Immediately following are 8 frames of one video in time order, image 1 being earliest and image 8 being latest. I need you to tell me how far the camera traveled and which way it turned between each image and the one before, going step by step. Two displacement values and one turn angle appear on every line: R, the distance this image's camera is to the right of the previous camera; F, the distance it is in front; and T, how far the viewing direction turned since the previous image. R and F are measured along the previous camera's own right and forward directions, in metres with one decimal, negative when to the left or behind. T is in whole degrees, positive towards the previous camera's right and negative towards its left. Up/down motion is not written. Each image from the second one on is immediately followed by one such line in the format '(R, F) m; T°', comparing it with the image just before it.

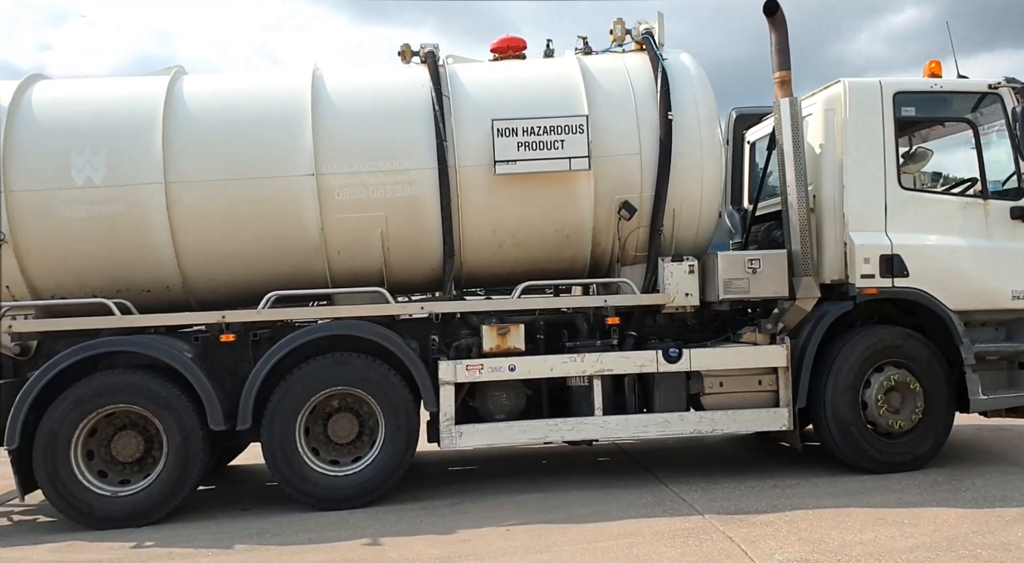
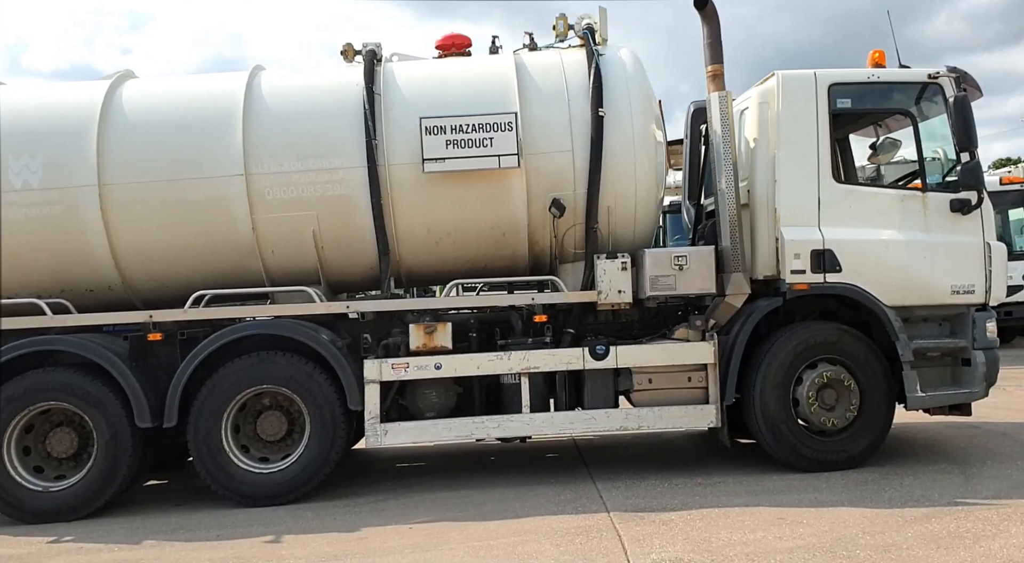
(+0.8, 0.0) m; -3°
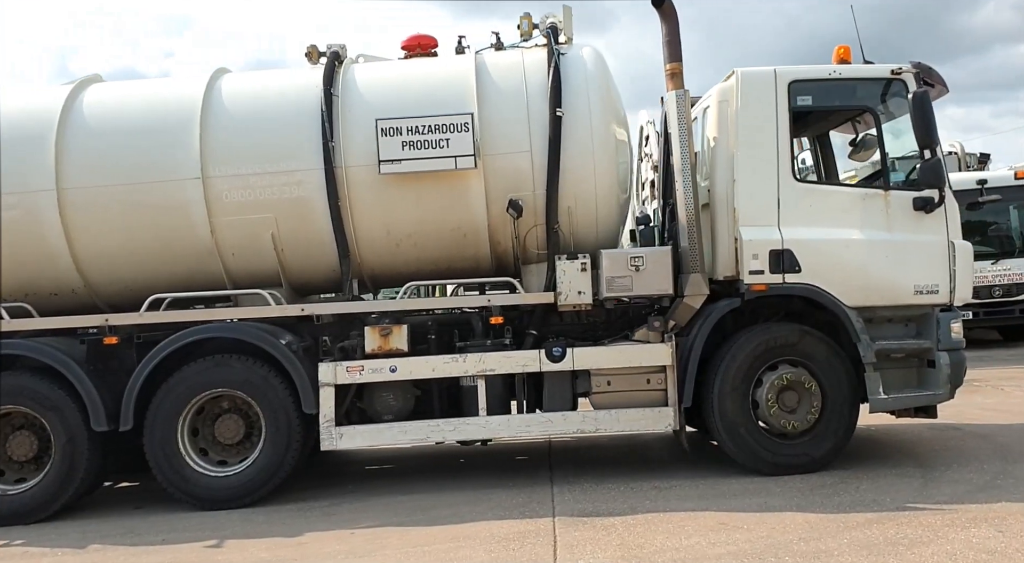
(+0.4, +0.1) m; -1°
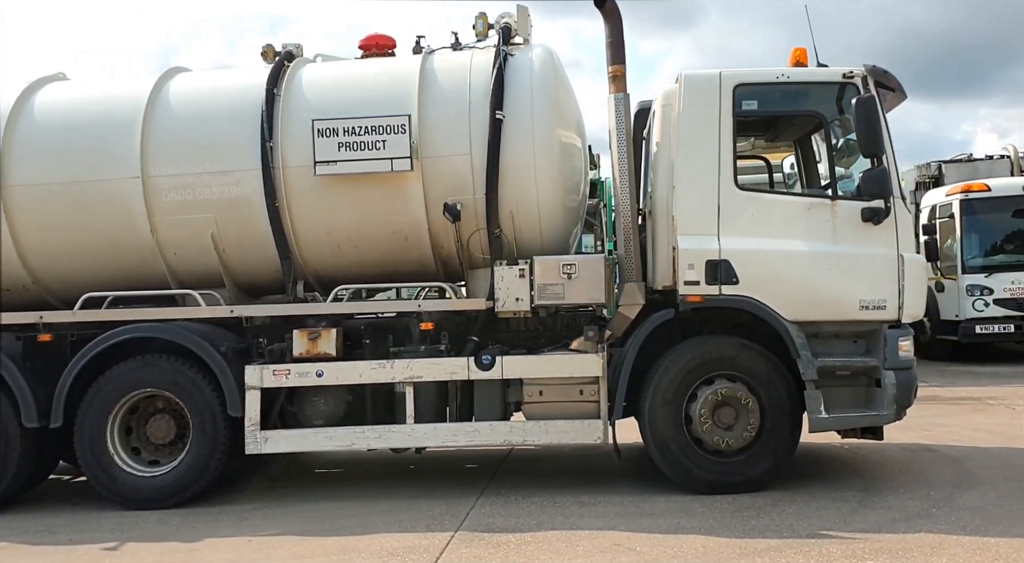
(+0.8, +0.2) m; -4°
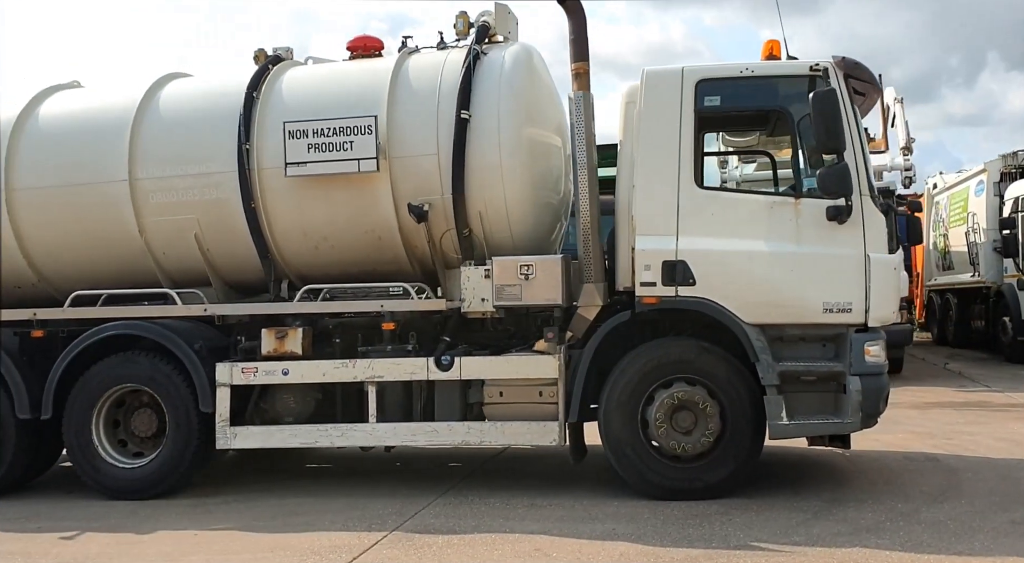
(+0.9, +0.1) m; -6°
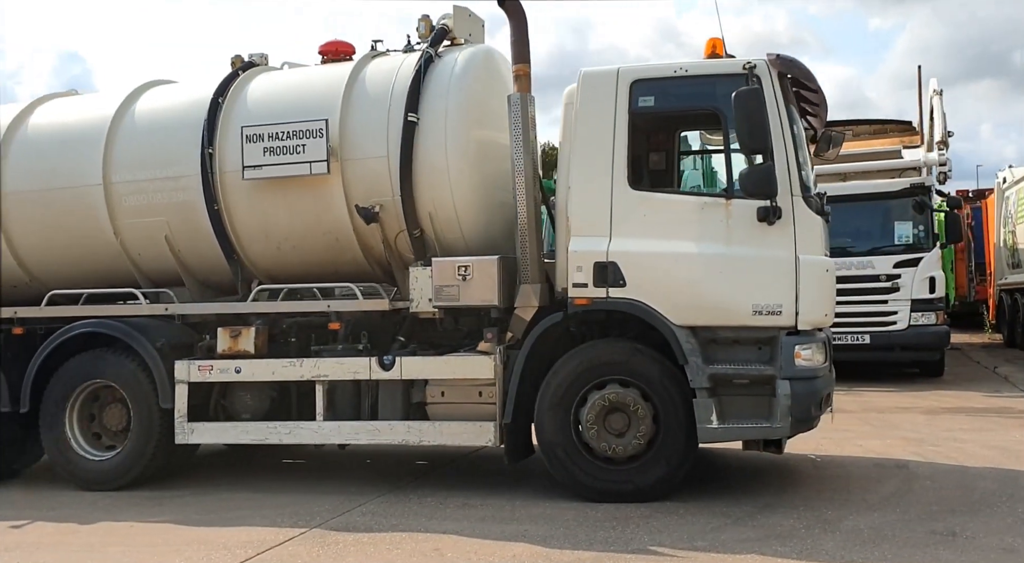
(+0.9, 0.0) m; -5°
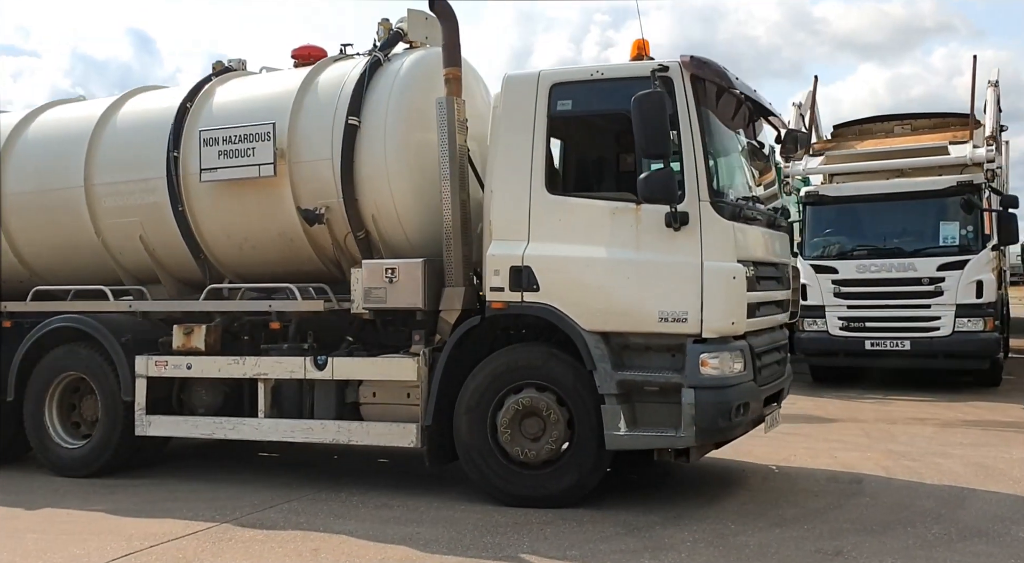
(+1.1, 0.0) m; -6°
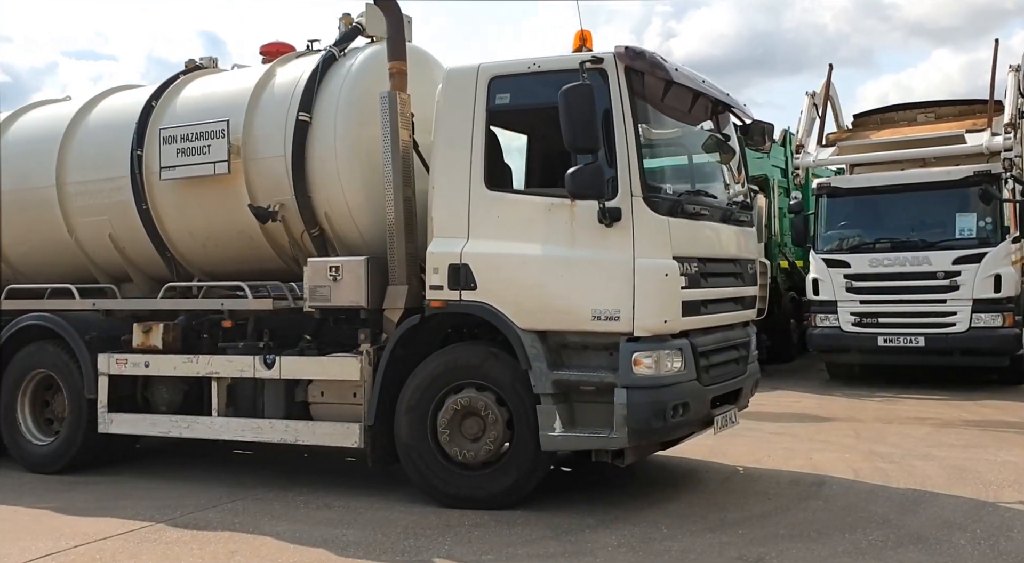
(+0.6, +0.1) m; -3°
